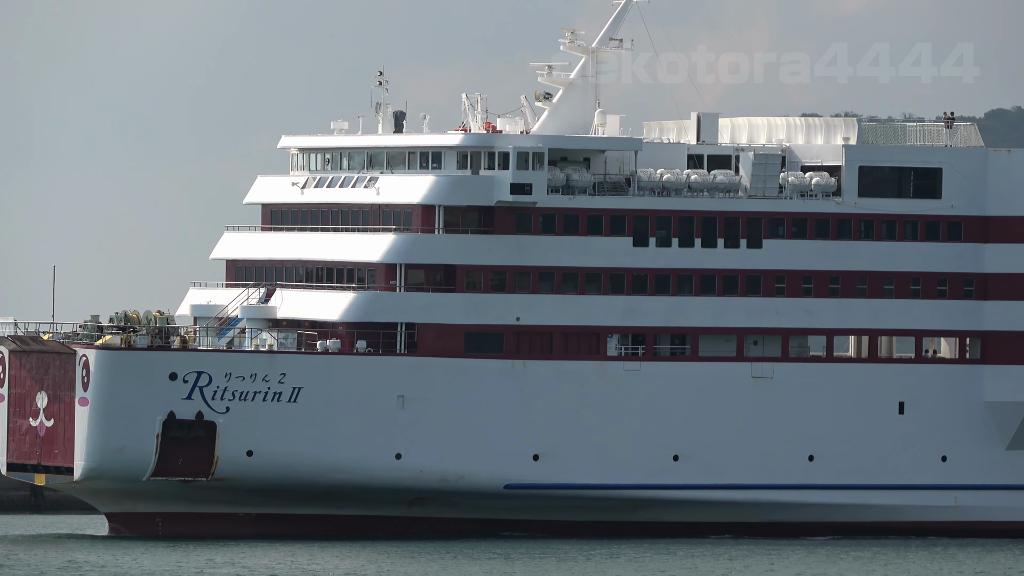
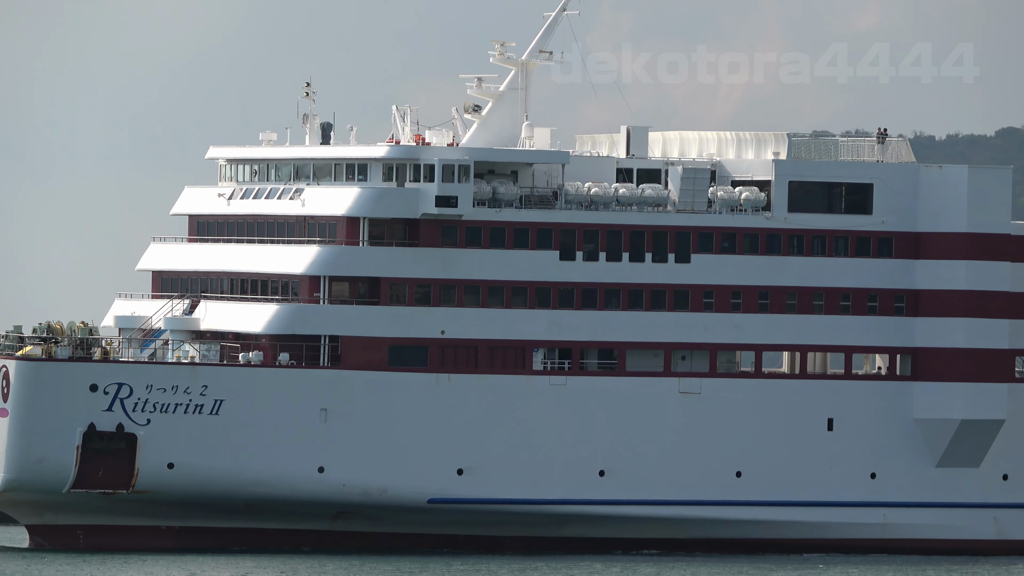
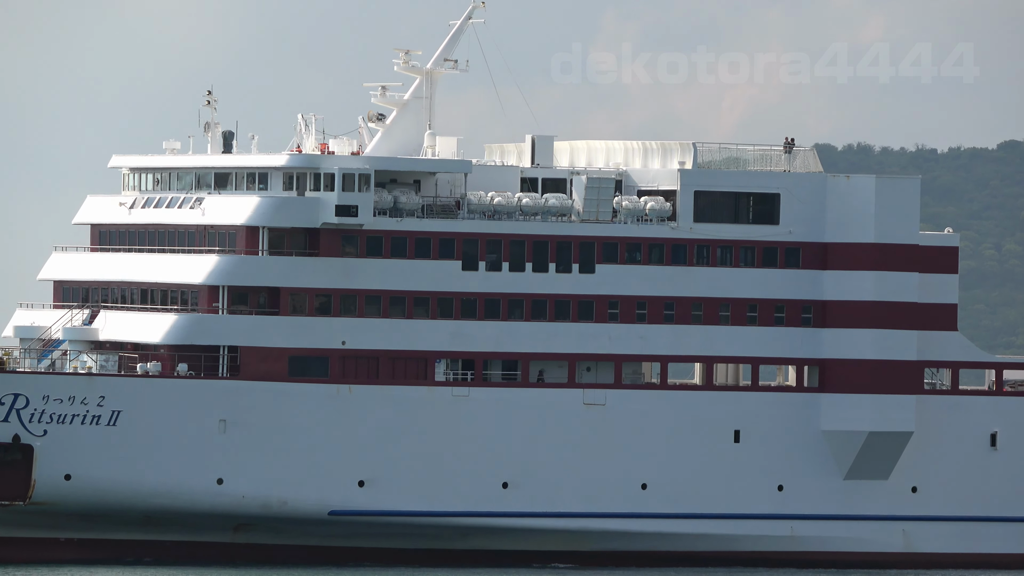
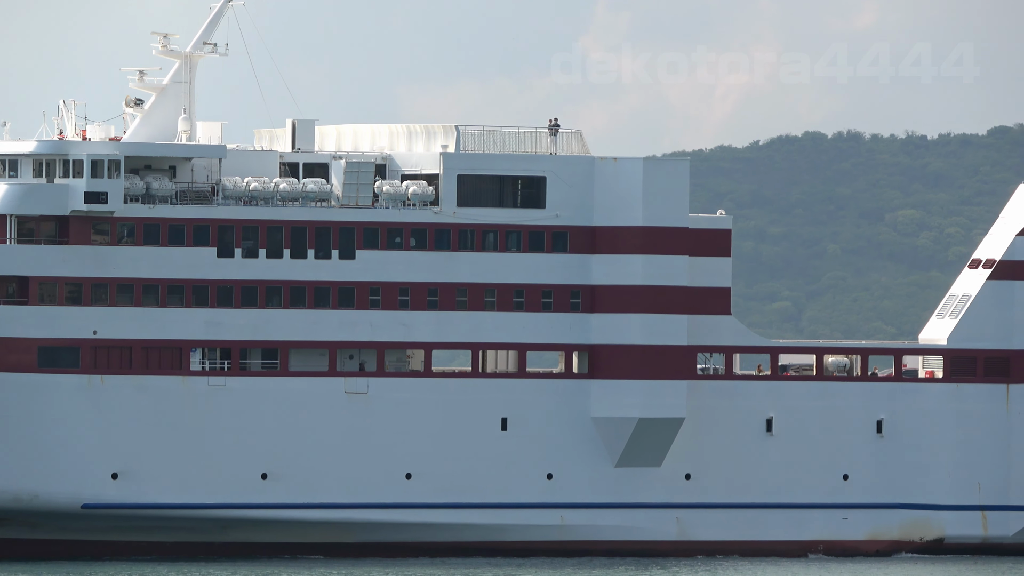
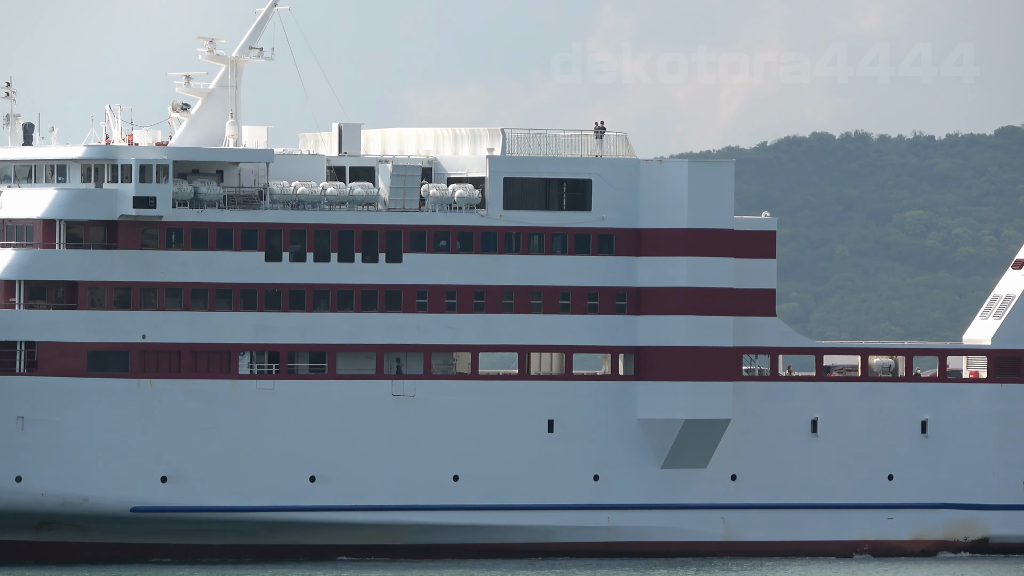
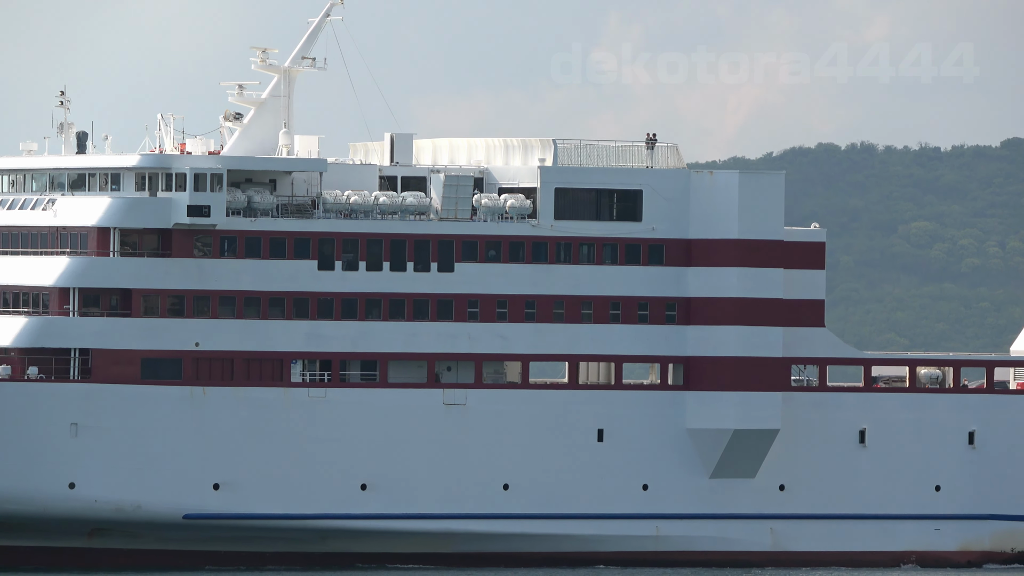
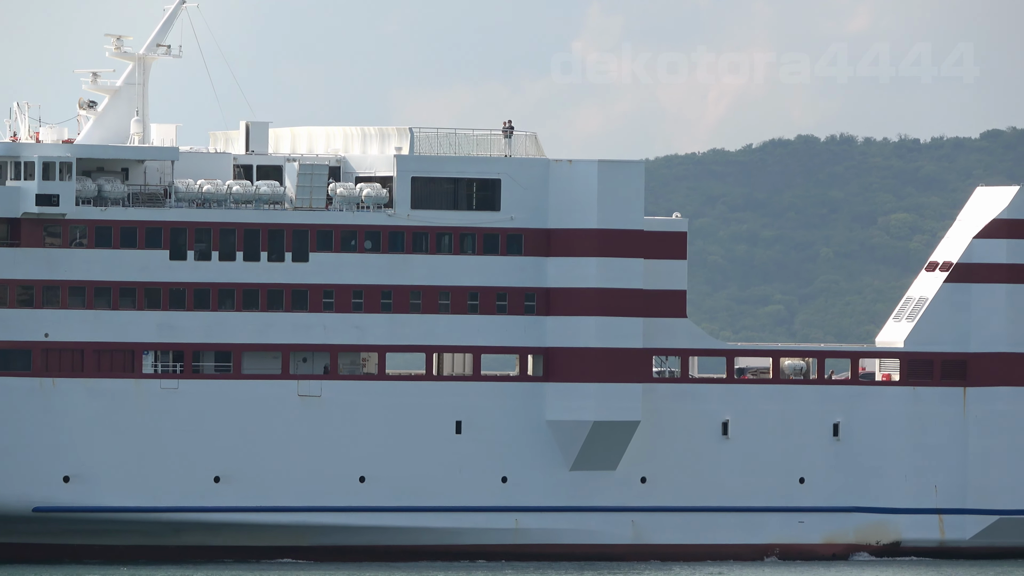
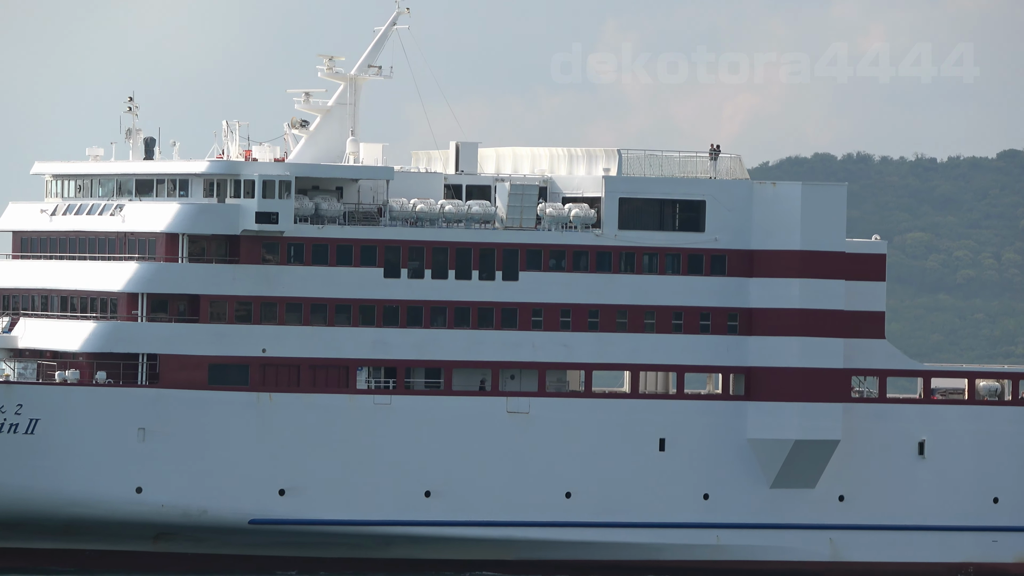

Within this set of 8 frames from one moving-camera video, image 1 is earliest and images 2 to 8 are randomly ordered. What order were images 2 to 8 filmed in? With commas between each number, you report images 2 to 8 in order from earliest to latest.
2, 3, 8, 6, 5, 4, 7
